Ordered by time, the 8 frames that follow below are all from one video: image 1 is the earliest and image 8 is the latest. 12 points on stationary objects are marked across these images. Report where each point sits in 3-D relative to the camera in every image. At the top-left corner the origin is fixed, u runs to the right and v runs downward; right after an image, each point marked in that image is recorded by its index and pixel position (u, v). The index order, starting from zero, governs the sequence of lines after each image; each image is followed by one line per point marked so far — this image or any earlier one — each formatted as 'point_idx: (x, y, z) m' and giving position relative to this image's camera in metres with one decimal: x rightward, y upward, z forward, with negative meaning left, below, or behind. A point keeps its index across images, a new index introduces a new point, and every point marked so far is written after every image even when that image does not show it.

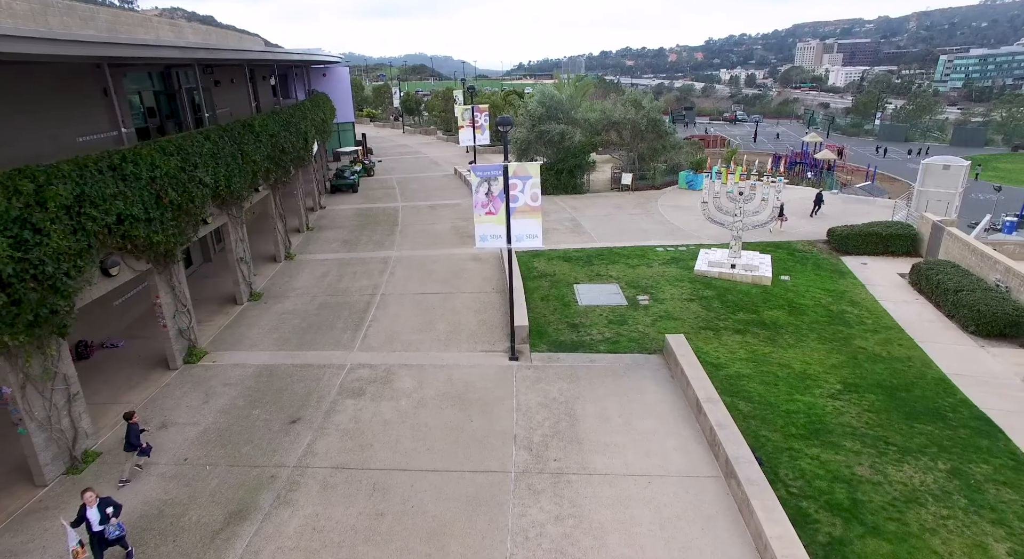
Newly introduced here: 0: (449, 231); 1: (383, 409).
0: (-2.2, +1.6, +18.7) m
1: (-2.2, -2.2, +9.2) m
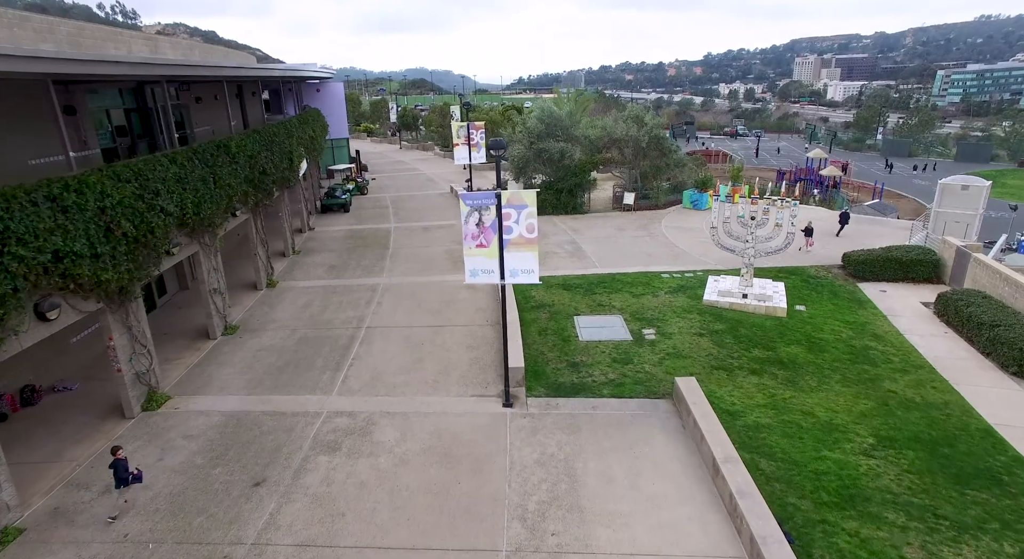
0: (-2.3, +0.8, +17.8) m
1: (-2.3, -2.8, +8.2) m
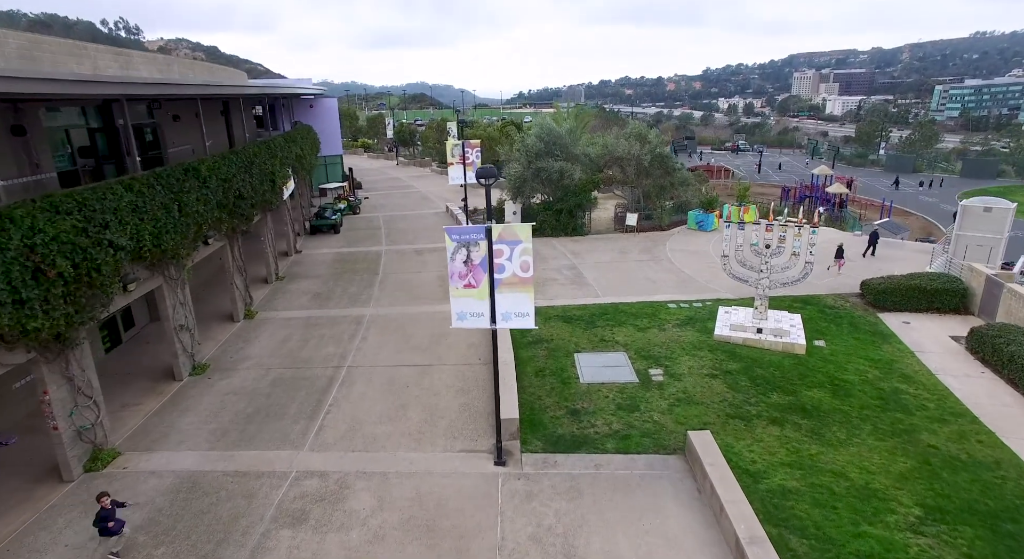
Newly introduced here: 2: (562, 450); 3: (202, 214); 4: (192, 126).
0: (-2.4, -0.1, +16.8) m
1: (-2.4, -3.5, +7.0) m
2: (+0.8, -2.8, +9.0) m
3: (-6.3, +1.3, +11.0) m
4: (-9.5, +4.6, +16.2) m
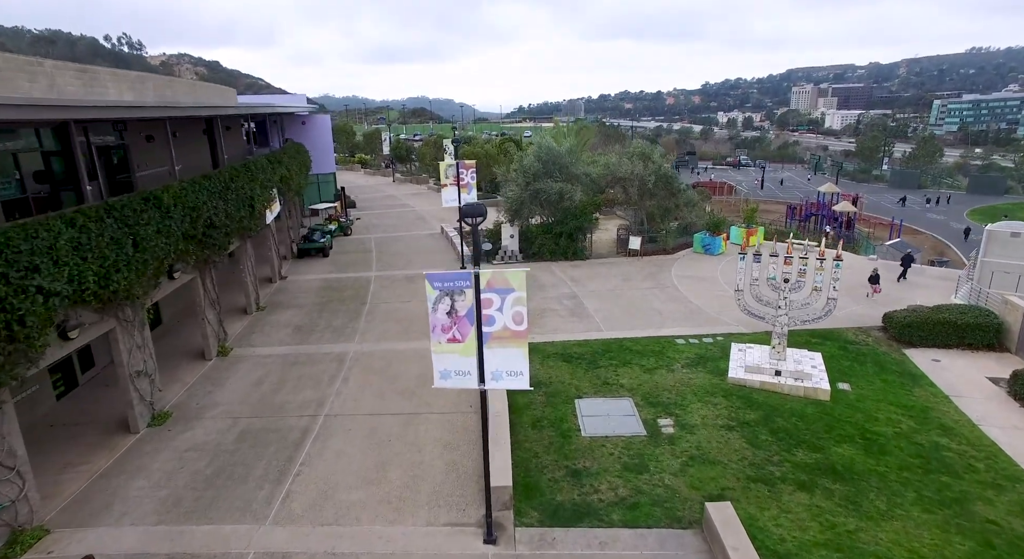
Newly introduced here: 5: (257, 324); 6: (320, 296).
0: (-2.5, -1.0, +15.7) m
1: (-2.5, -4.1, +5.9) m
2: (+0.7, -3.5, +7.8) m
3: (-6.4, +0.6, +10.0) m
4: (-9.6, +3.7, +15.2) m
5: (-7.0, -1.2, +15.0) m
6: (-6.1, -0.5, +17.2) m
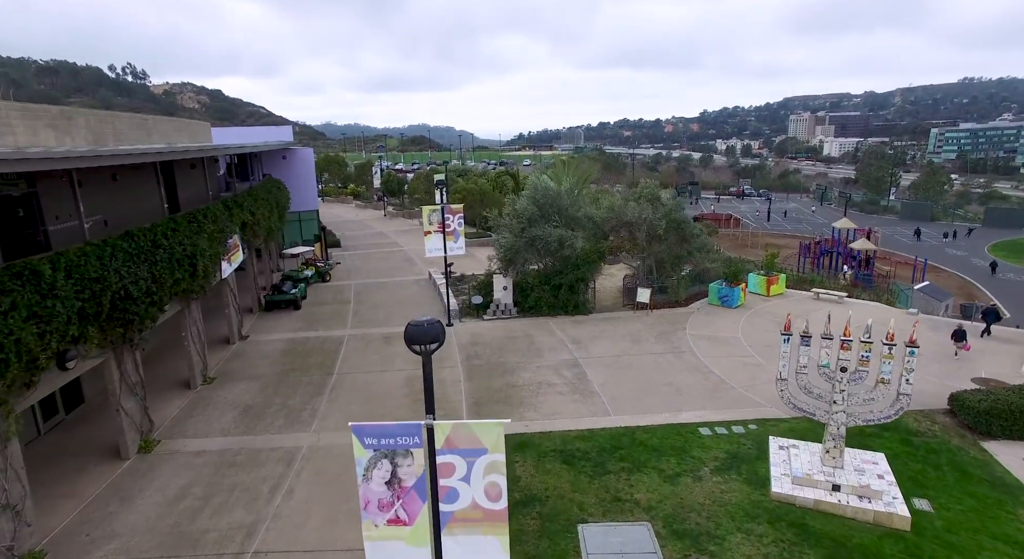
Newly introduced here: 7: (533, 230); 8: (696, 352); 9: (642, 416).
0: (-2.7, -2.6, +13.3) m
1: (-2.7, -5.3, +3.4) m
2: (+0.5, -4.8, +5.3) m
3: (-6.6, -0.8, +7.6) m
4: (-9.9, +2.1, +13.1) m
5: (-7.2, -2.8, +12.6) m
6: (-6.3, -2.3, +14.9) m
7: (+0.7, +1.6, +17.8) m
8: (+5.2, -2.0, +15.2) m
9: (+2.8, -2.9, +11.8) m
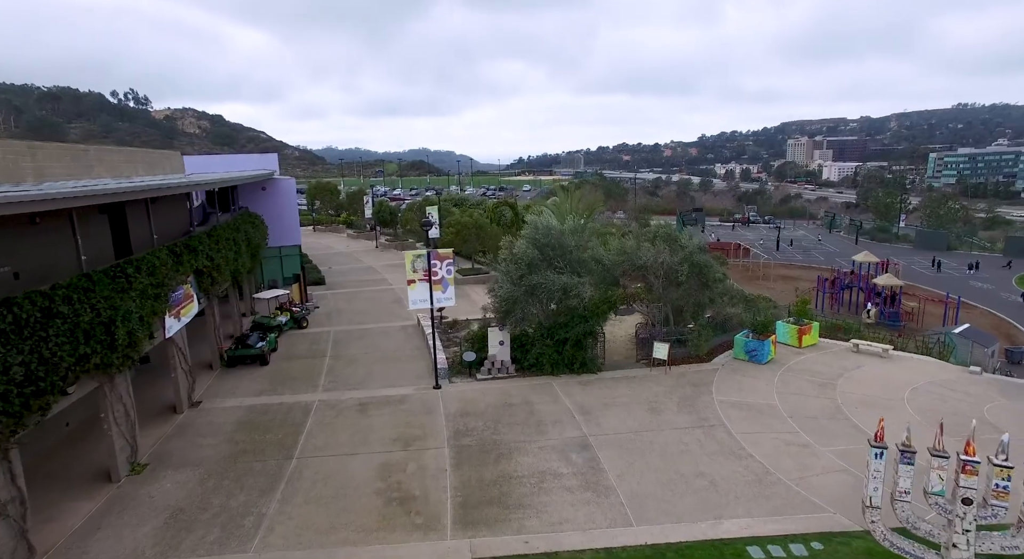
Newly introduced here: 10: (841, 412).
0: (-2.8, -4.0, +10.8) m
1: (-2.8, -6.2, +0.8) m
2: (+0.4, -5.8, +2.8) m
3: (-6.7, -1.9, +5.2) m
4: (-9.9, +0.7, +10.8) m
5: (-7.3, -4.1, +10.1) m
6: (-6.4, -3.6, +12.4) m
7: (+0.6, +0.1, +15.5) m
8: (+5.1, -3.4, +12.7) m
9: (+2.8, -4.2, +9.3) m
10: (+8.0, -3.2, +13.2) m
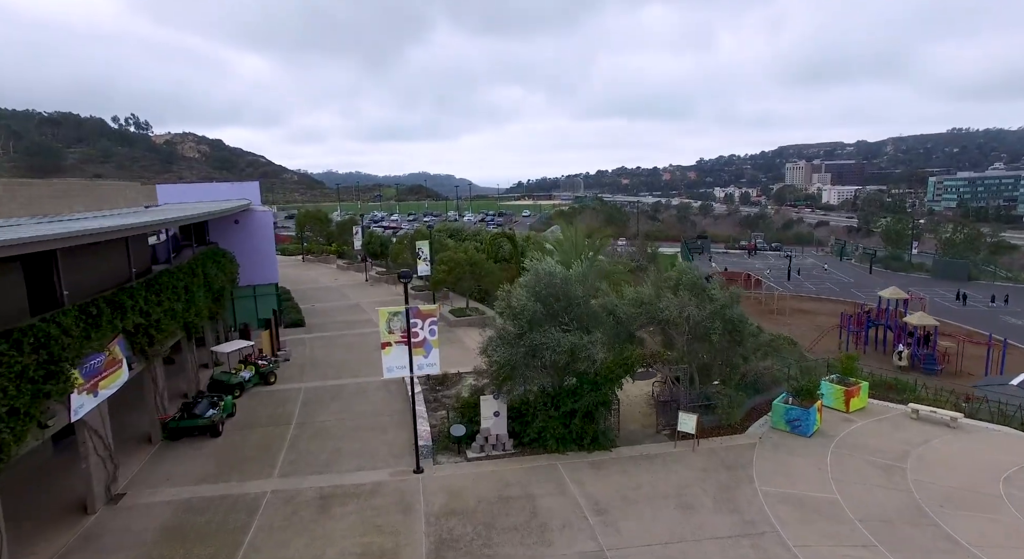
0: (-2.9, -5.2, +8.1) m
1: (-2.9, -7.0, -2.0) m
2: (+0.4, -6.6, 0.0) m
3: (-6.7, -2.9, +2.6) m
4: (-10.0, -0.5, +8.2) m
5: (-7.4, -5.3, +7.4) m
6: (-6.5, -4.9, +9.7) m
7: (+0.6, -1.3, +12.9) m
8: (+5.0, -4.6, +10.0) m
9: (+2.7, -5.3, +6.6) m
10: (+7.9, -4.5, +10.5) m
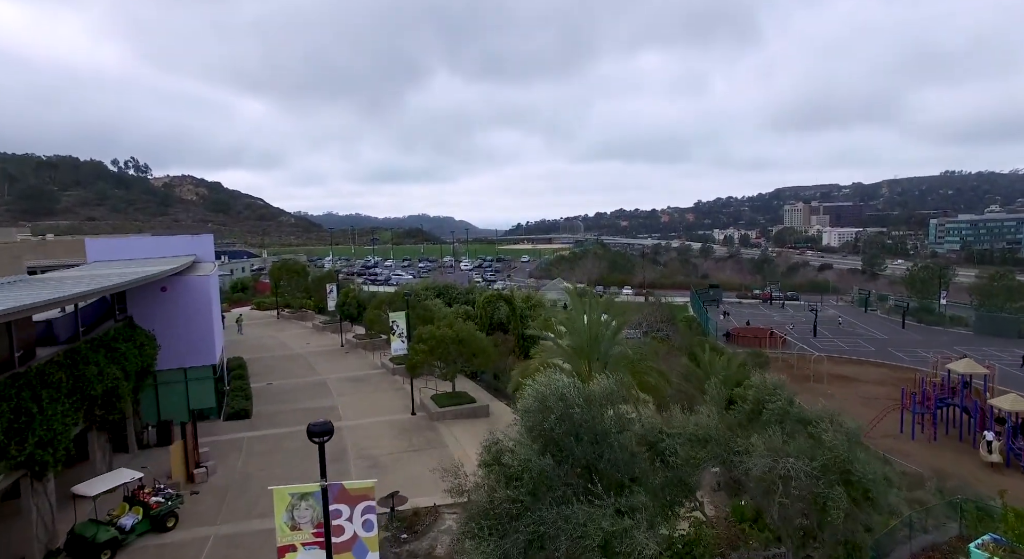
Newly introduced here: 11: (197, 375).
0: (-2.9, -6.8, +2.7) m
1: (-2.9, -7.9, -7.5) m
2: (+0.3, -7.7, -5.5) m
3: (-6.8, -4.1, -2.6) m
4: (-10.1, -2.1, +3.2) m
5: (-7.4, -6.9, +2.0) m
6: (-6.5, -6.7, +4.3) m
7: (+0.5, -3.3, +7.8) m
8: (+5.0, -6.4, +4.7) m
9: (+2.6, -6.8, +1.2) m
10: (+7.8, -6.3, +5.2) m
11: (-11.3, -3.4, +19.5) m
